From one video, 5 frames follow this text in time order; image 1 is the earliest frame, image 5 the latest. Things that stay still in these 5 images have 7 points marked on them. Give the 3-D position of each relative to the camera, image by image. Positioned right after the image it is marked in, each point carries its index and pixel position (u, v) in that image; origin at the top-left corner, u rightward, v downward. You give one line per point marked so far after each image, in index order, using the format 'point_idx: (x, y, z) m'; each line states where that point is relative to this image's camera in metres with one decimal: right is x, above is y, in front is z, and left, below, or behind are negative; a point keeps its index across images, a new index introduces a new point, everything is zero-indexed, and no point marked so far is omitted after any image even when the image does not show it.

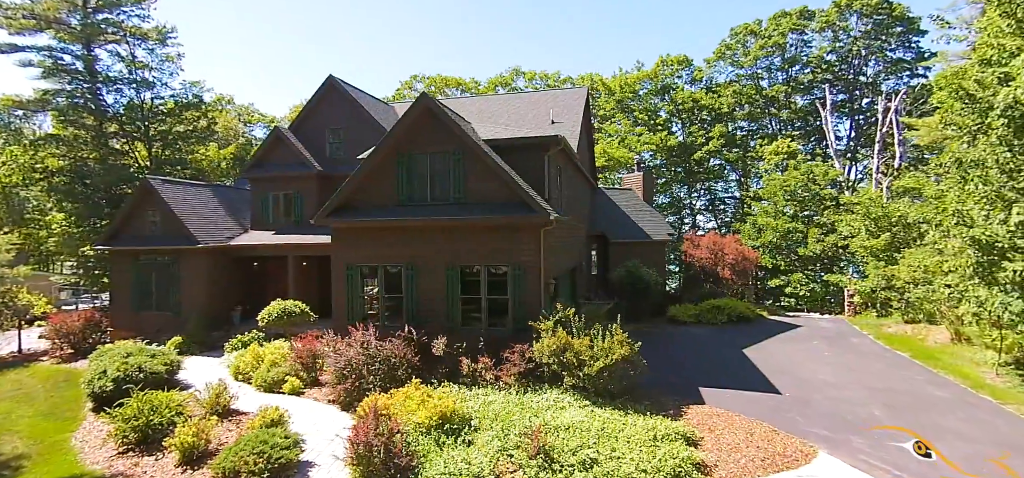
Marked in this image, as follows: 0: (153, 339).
0: (-12.6, -3.5, +19.0) m
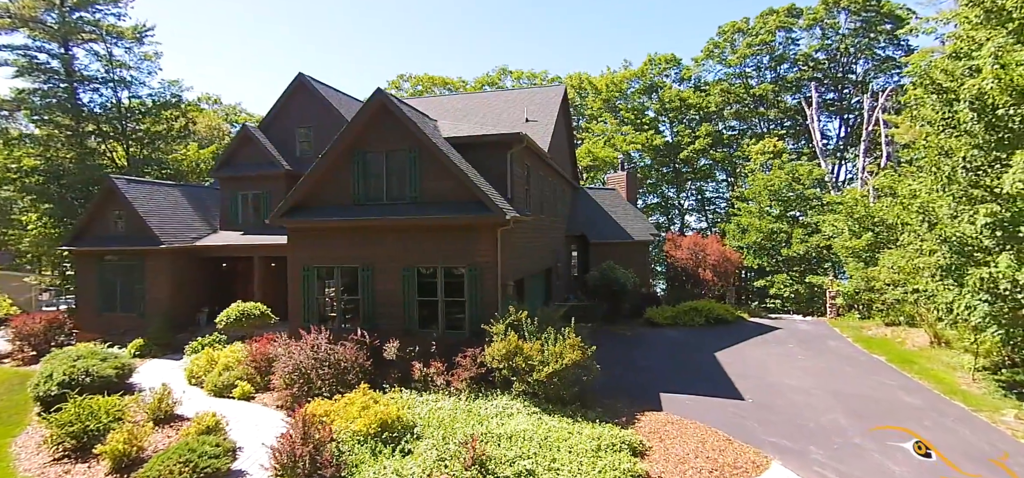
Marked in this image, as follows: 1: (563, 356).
0: (-13.6, -3.5, +18.6) m
1: (+0.9, -2.2, +10.2) m
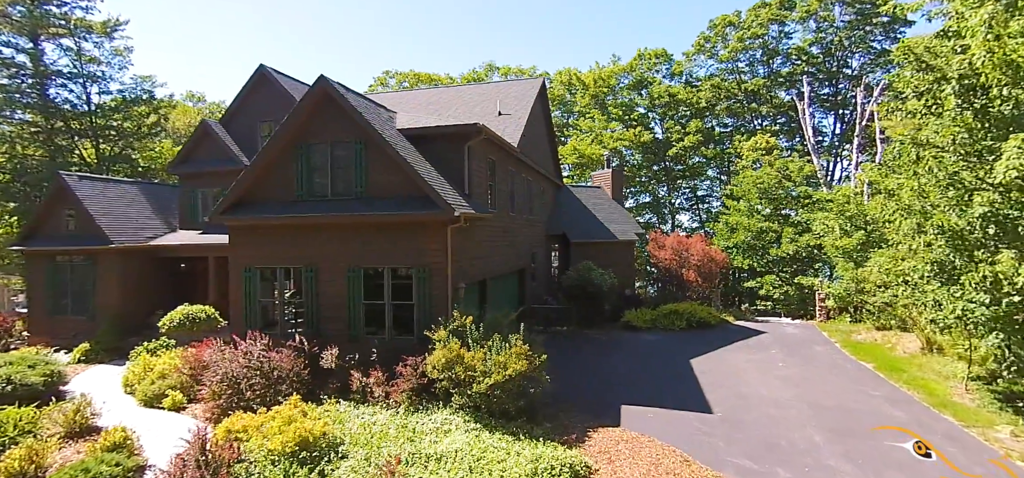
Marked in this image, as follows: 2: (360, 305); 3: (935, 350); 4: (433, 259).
0: (-14.6, -3.5, +17.7) m
1: (-0.1, -2.2, +9.2) m
2: (-3.4, -1.5, +12.0) m
3: (+11.1, -2.9, +14.1) m
4: (-1.7, -0.4, +11.5) m
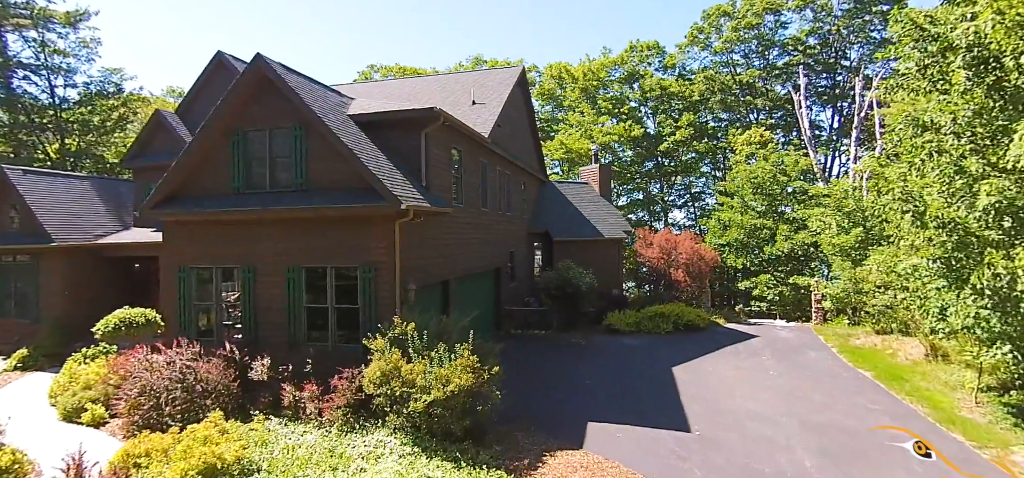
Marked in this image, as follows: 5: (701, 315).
0: (-15.4, -3.4, +16.5) m
1: (-0.9, -2.1, +8.0) m
2: (-4.2, -1.4, +10.8) m
3: (+10.2, -2.8, +12.9) m
4: (-2.5, -0.4, +10.3) m
5: (+6.5, -2.6, +18.5) m
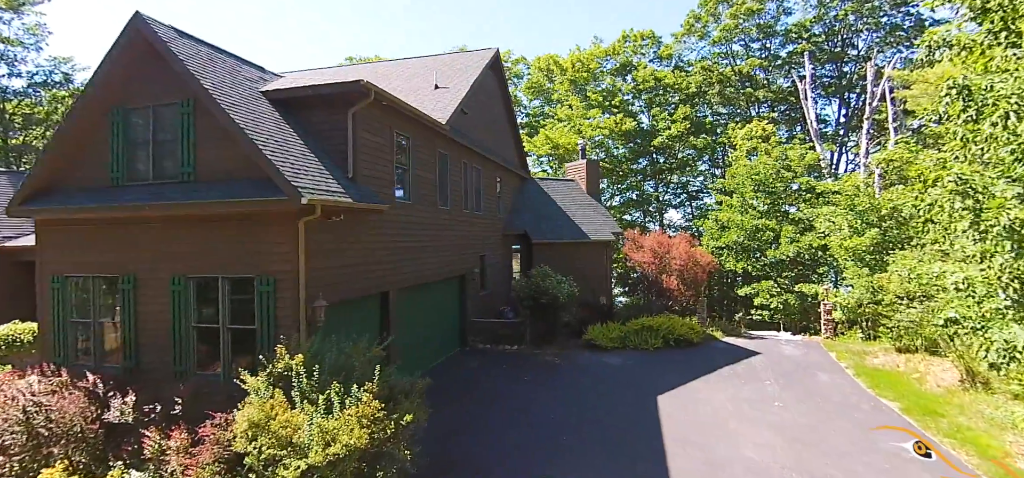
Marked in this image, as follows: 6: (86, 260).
0: (-16.4, -3.5, +14.4) m
1: (-1.9, -2.1, +5.9) m
2: (-5.2, -1.4, +8.7) m
3: (+9.3, -2.9, +10.7) m
4: (-3.5, -0.4, +8.2) m
5: (+5.5, -2.7, +16.3) m
6: (-7.4, -0.4, +9.3) m
